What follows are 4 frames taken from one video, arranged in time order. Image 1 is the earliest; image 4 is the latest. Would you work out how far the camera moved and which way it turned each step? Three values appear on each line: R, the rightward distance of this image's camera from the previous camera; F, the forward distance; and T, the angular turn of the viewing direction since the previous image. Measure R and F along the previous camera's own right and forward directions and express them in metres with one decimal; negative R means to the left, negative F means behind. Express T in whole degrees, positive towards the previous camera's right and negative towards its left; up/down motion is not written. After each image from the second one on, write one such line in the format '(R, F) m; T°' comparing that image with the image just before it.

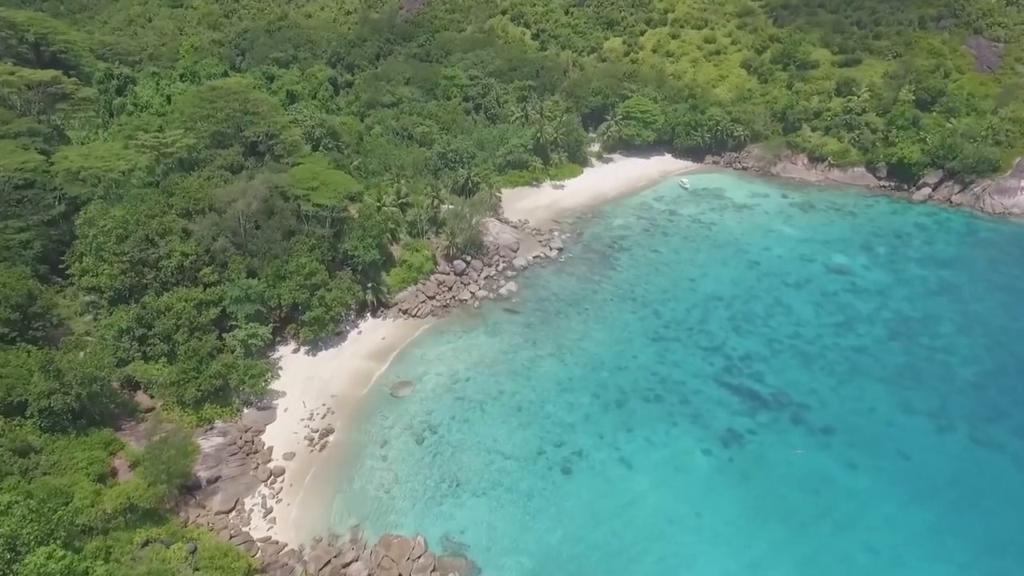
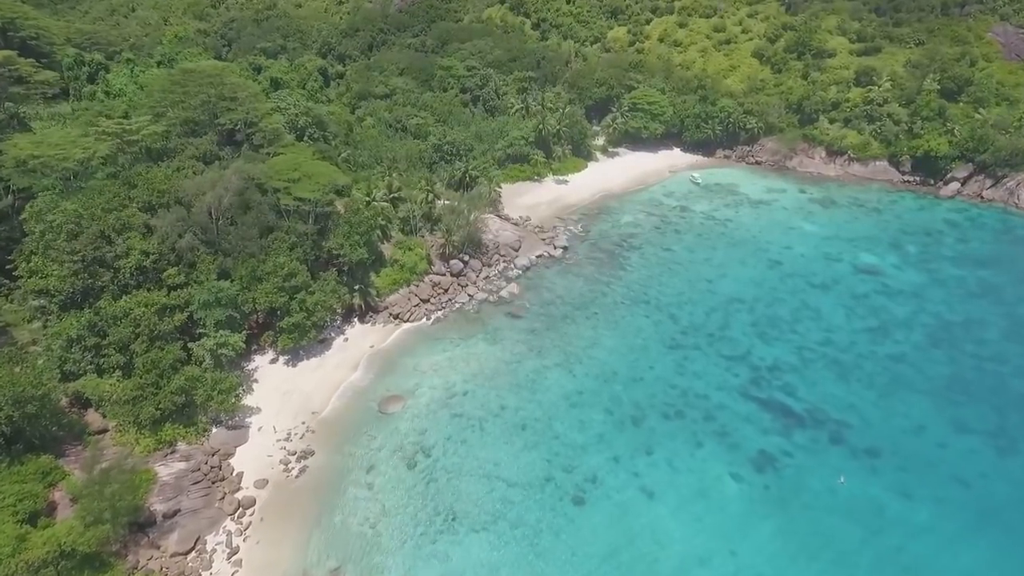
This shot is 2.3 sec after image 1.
(-0.4, +5.3) m; 0°
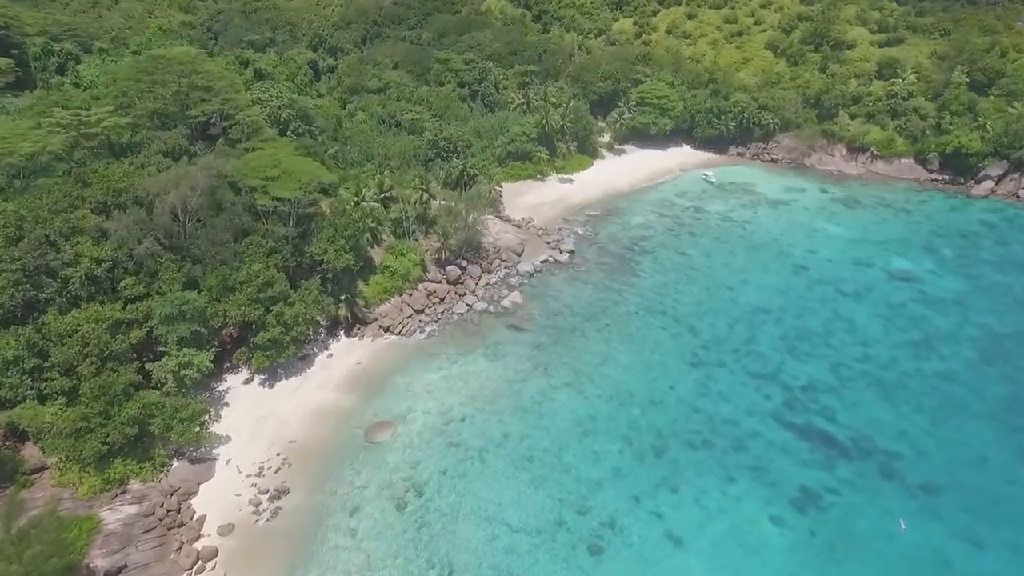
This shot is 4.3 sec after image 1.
(-0.3, +5.2) m; 0°
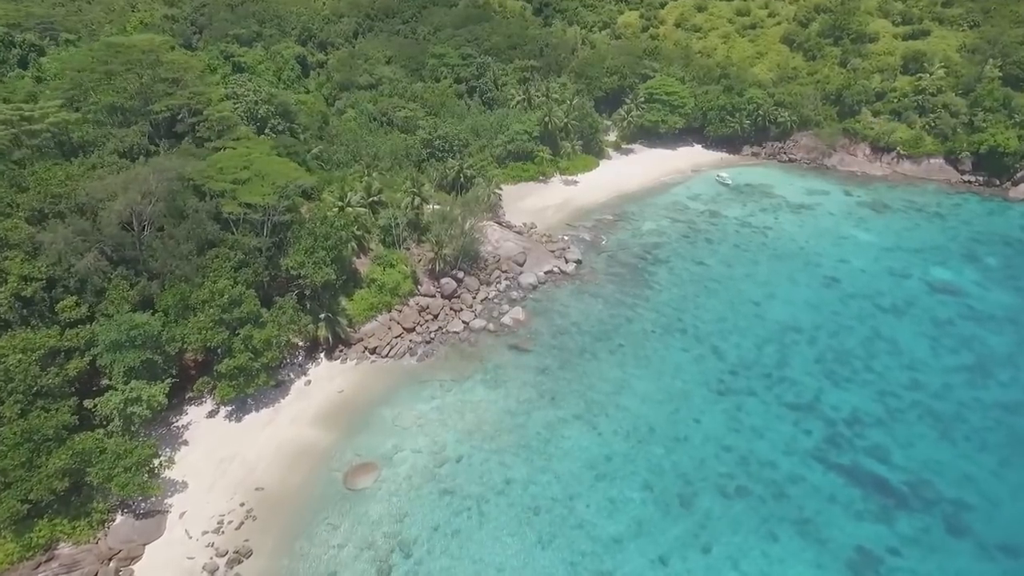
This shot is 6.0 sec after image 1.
(-0.2, +5.4) m; 0°
